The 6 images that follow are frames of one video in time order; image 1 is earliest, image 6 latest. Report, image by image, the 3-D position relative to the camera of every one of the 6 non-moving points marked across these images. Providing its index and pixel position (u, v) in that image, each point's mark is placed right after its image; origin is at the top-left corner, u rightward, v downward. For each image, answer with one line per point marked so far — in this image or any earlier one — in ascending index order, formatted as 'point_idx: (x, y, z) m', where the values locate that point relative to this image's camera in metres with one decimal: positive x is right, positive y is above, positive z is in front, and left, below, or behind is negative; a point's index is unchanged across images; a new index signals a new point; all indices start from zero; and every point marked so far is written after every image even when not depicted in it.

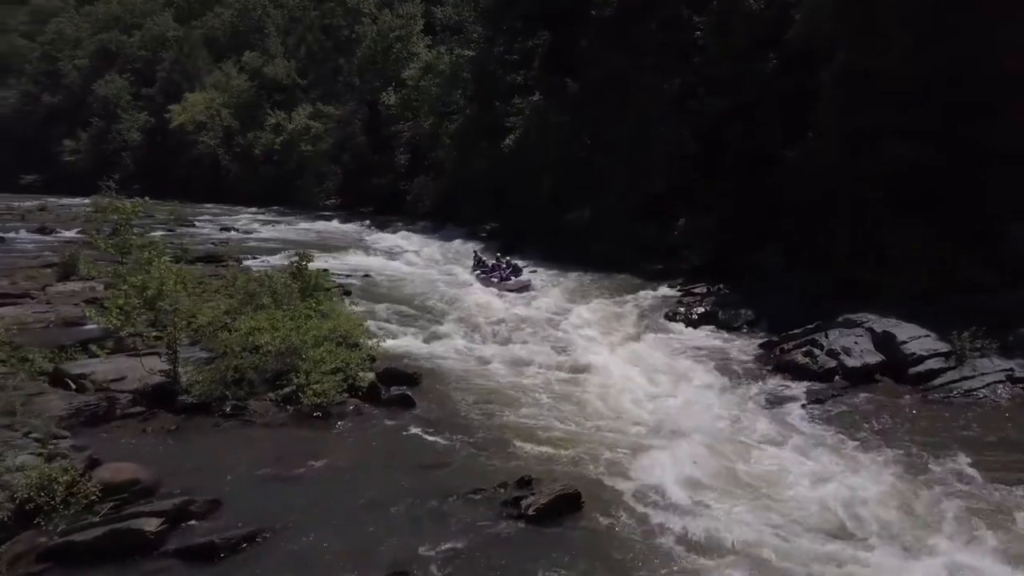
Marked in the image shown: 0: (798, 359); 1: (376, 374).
0: (+5.3, -1.3, +14.5) m
1: (-2.3, -1.5, +13.2) m
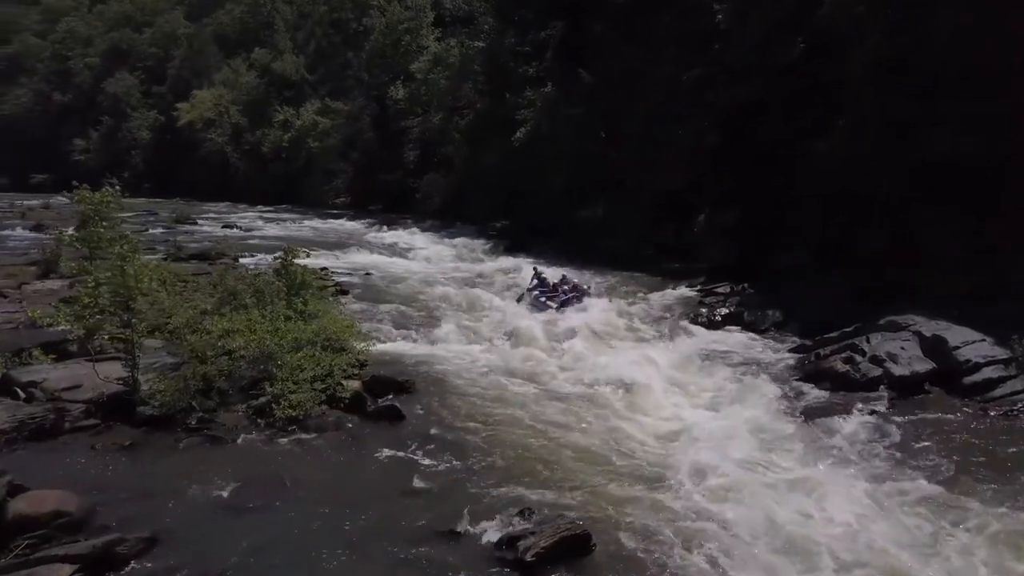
0: (+5.4, -1.3, +13.0) m
1: (-2.3, -1.5, +11.8) m
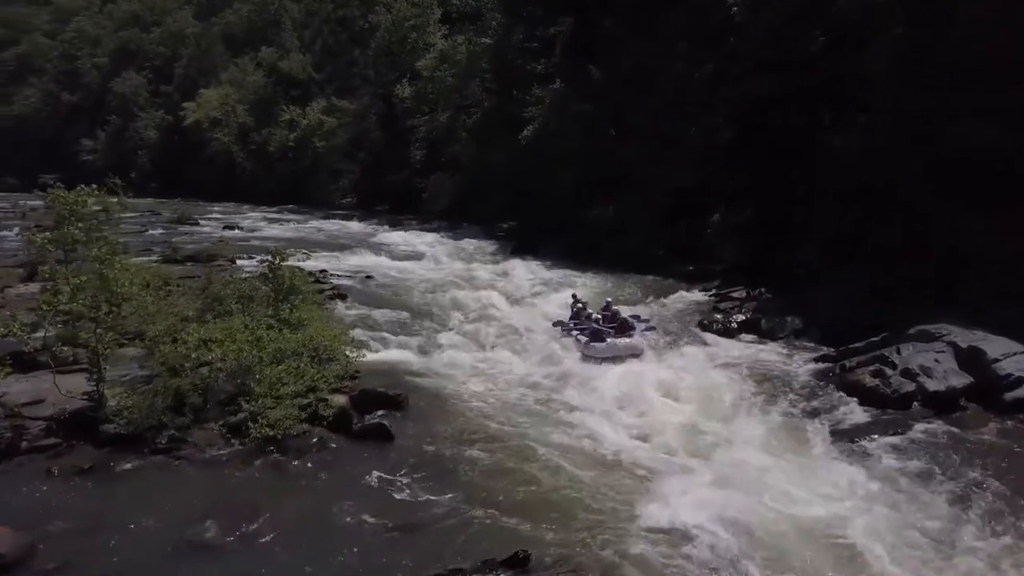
0: (+5.4, -1.4, +11.9) m
1: (-2.3, -1.6, +10.9) m
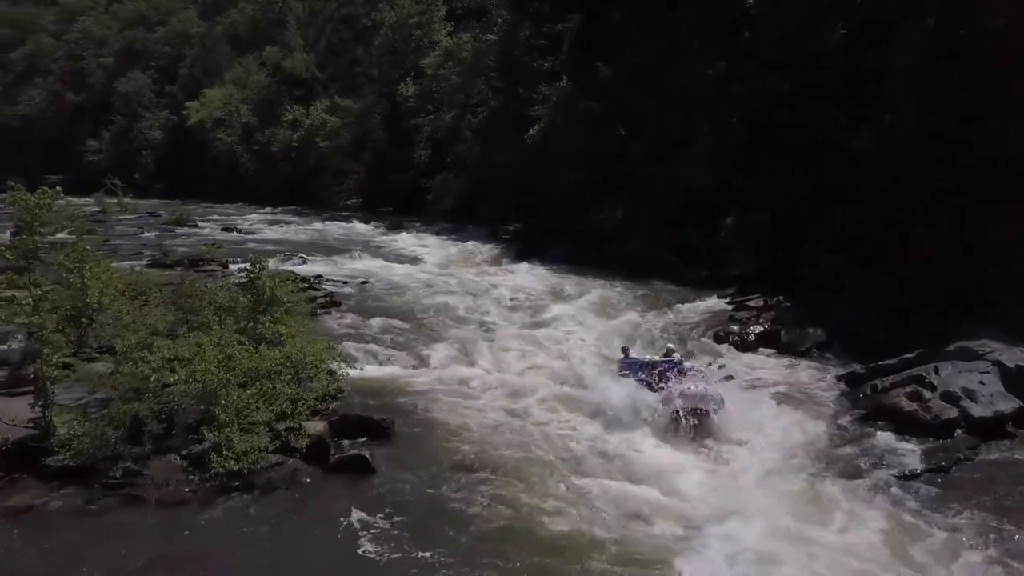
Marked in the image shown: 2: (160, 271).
0: (+5.4, -1.6, +10.8) m
1: (-2.3, -1.7, +9.8) m
2: (-8.5, +0.4, +18.7) m
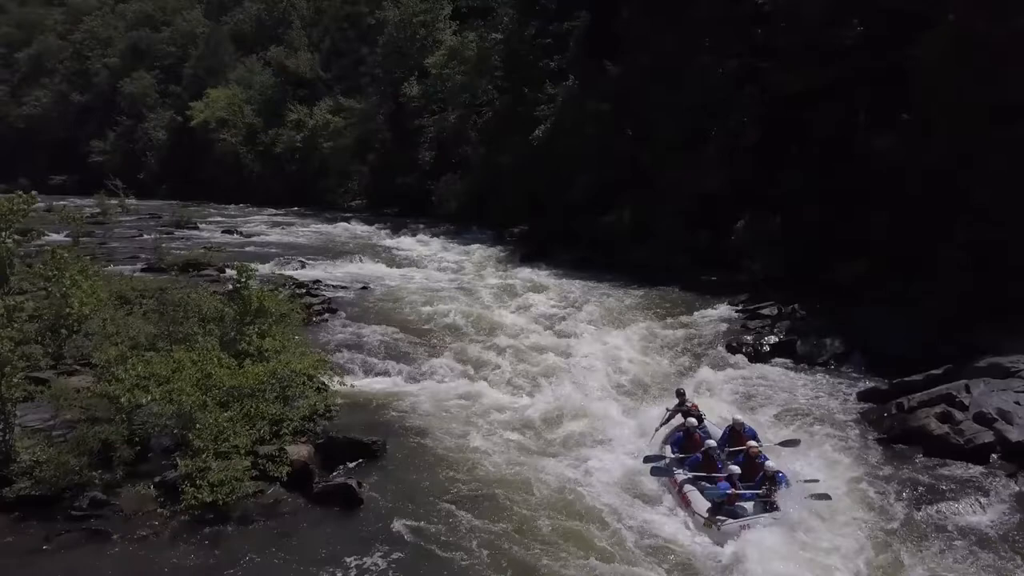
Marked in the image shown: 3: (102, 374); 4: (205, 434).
0: (+5.4, -1.8, +10.1) m
1: (-2.3, -1.9, +9.1) m
2: (-8.4, +0.3, +18.1) m
3: (-5.5, -1.2, +10.3) m
4: (-3.4, -1.6, +8.7) m
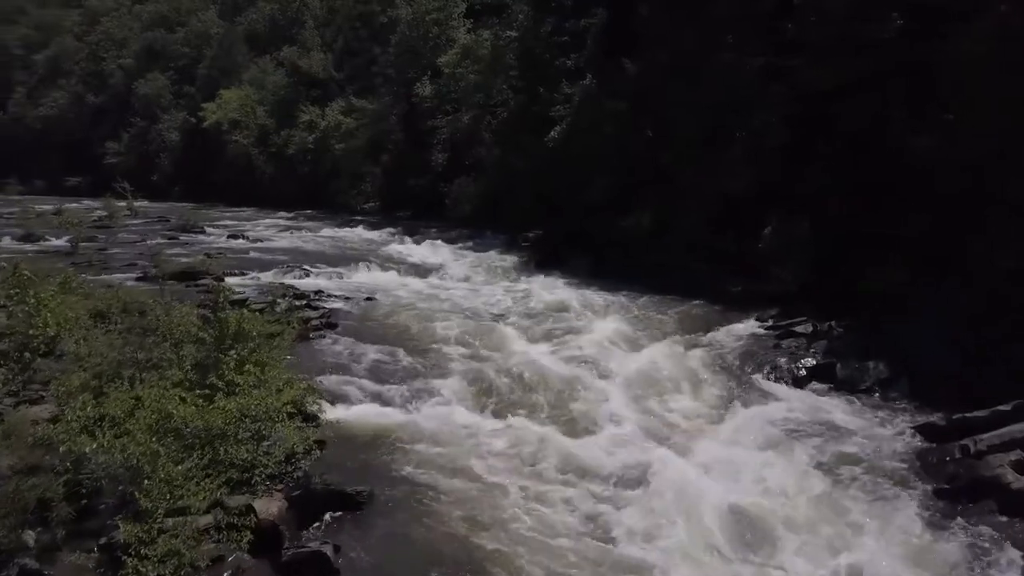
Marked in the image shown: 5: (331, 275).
0: (+5.5, -2.1, +8.6) m
1: (-2.3, -2.2, +7.9) m
2: (-8.1, 0.0, +17.0) m
3: (-5.4, -1.4, +9.1) m
4: (-3.4, -1.9, +7.5) m
5: (-4.9, +0.2, +19.8) m
